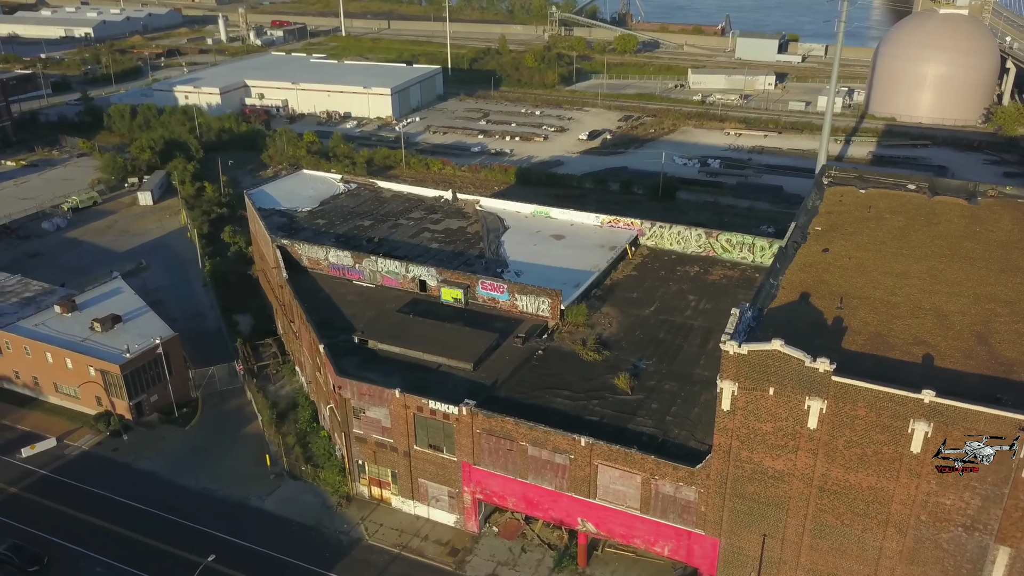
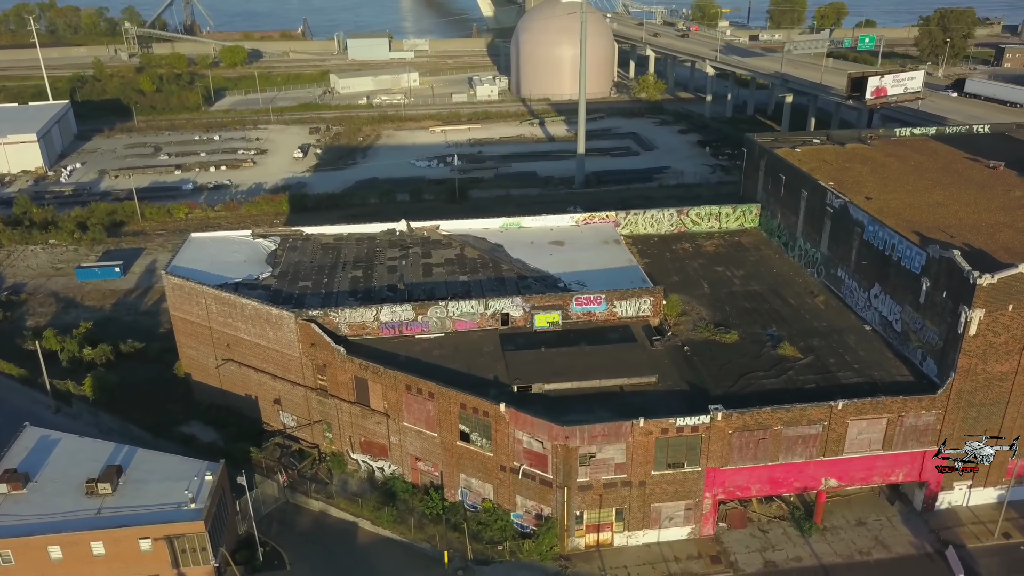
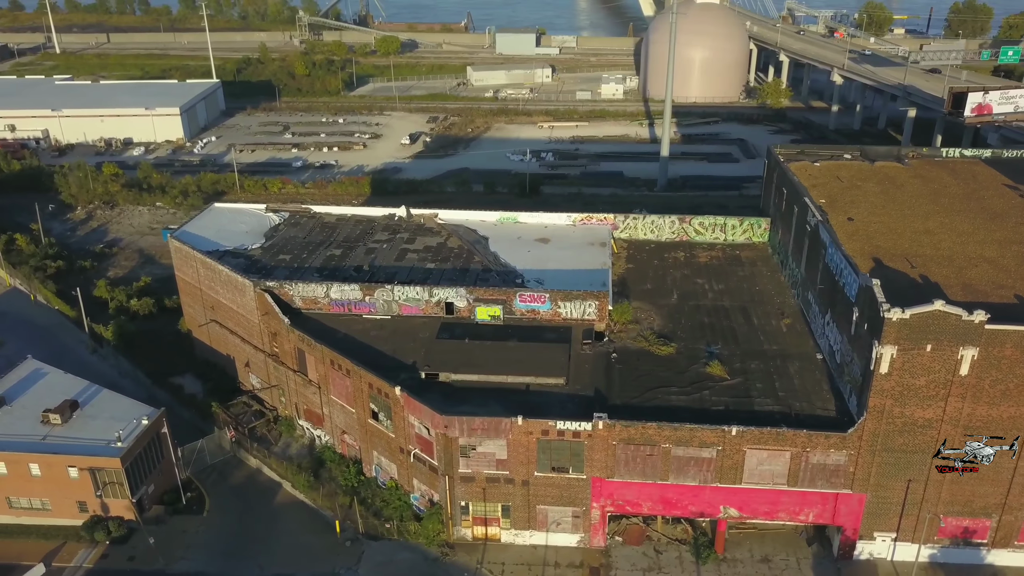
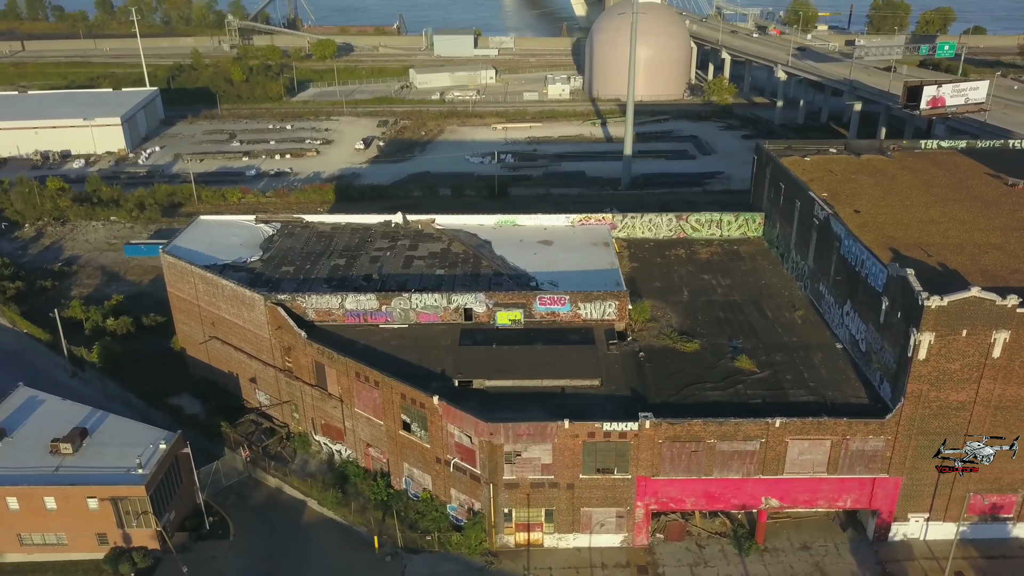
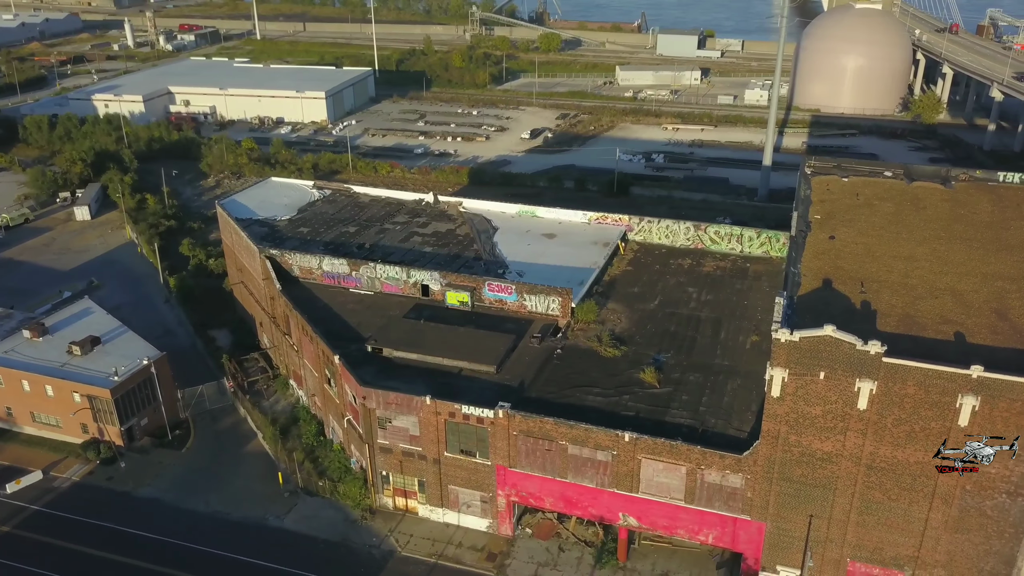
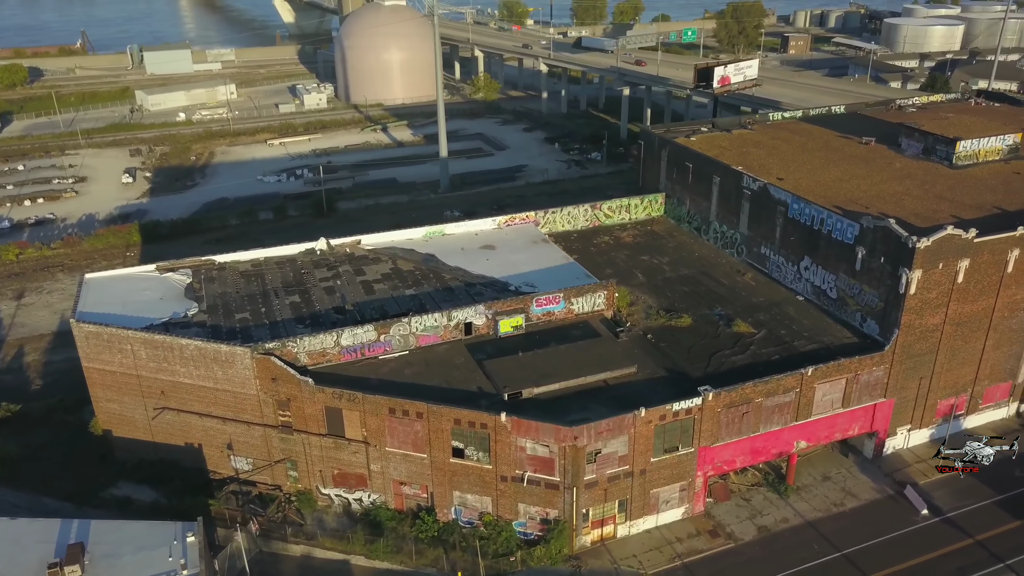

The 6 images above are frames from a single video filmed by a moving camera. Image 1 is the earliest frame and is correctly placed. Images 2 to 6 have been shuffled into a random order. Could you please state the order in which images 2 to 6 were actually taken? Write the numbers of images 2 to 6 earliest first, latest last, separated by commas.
5, 3, 4, 2, 6
